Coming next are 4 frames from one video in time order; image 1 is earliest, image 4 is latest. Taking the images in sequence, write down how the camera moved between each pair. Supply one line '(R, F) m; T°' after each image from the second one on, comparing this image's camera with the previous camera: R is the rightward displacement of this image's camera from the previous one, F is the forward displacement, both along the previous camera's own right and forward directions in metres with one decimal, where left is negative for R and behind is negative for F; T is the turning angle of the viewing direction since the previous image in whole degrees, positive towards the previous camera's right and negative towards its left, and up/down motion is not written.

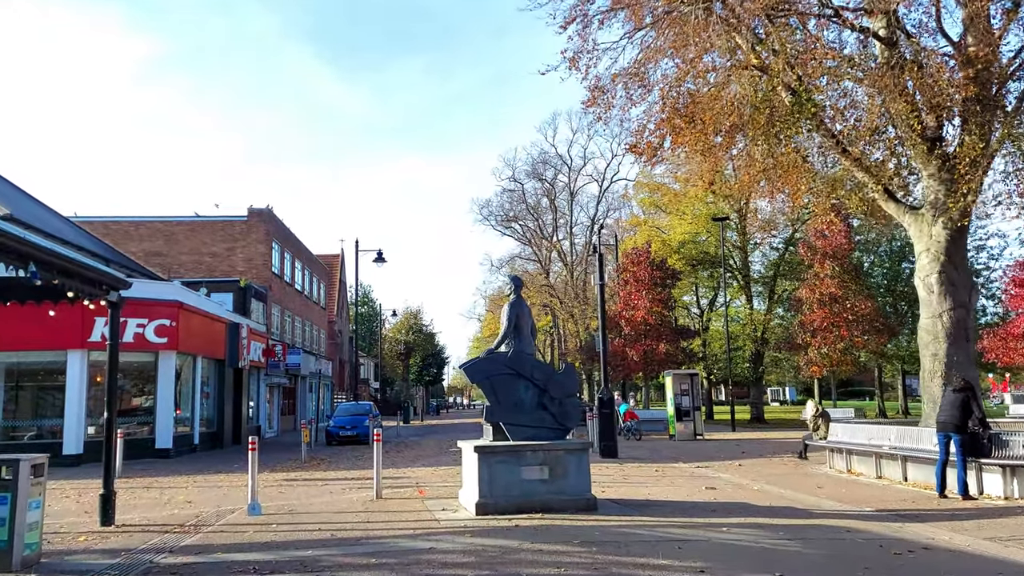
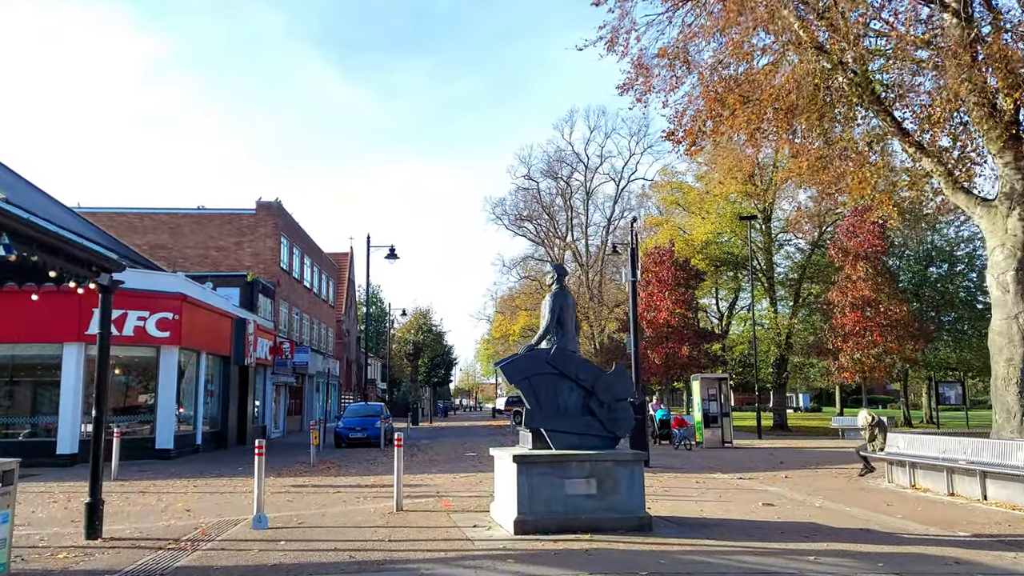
(-0.4, +1.3) m; 0°
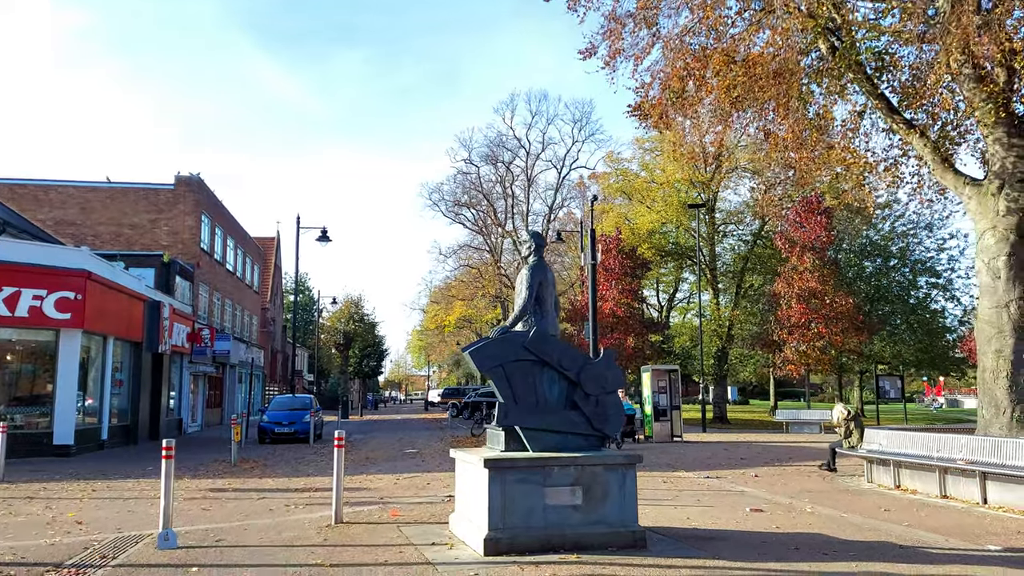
(-0.4, +1.6) m; +5°
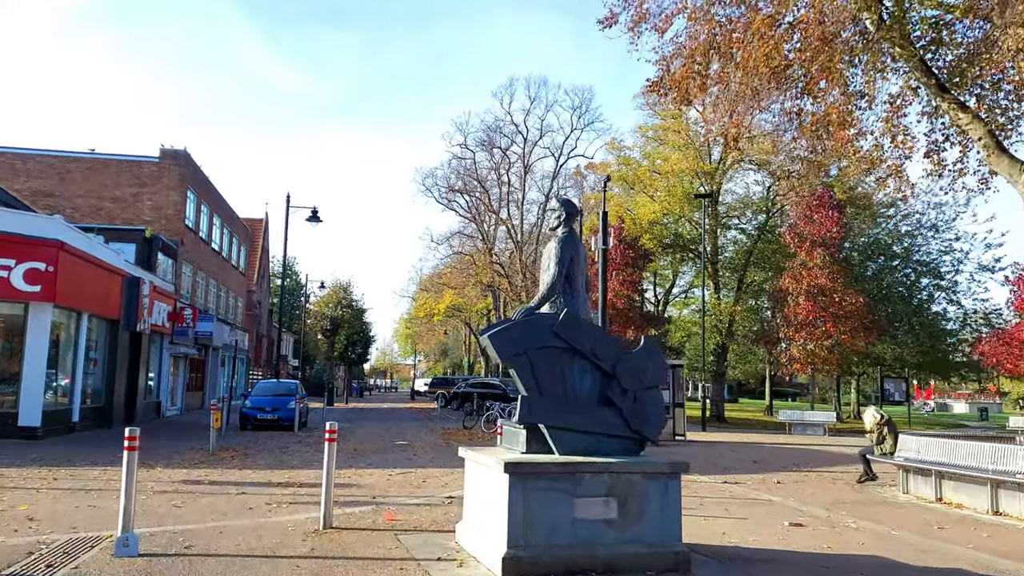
(-0.3, +1.2) m; +1°
